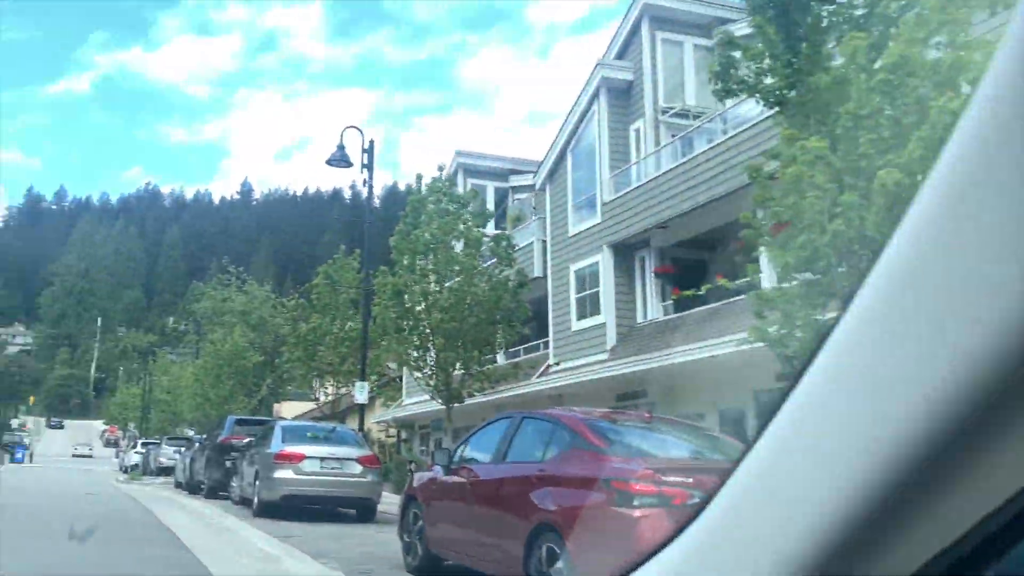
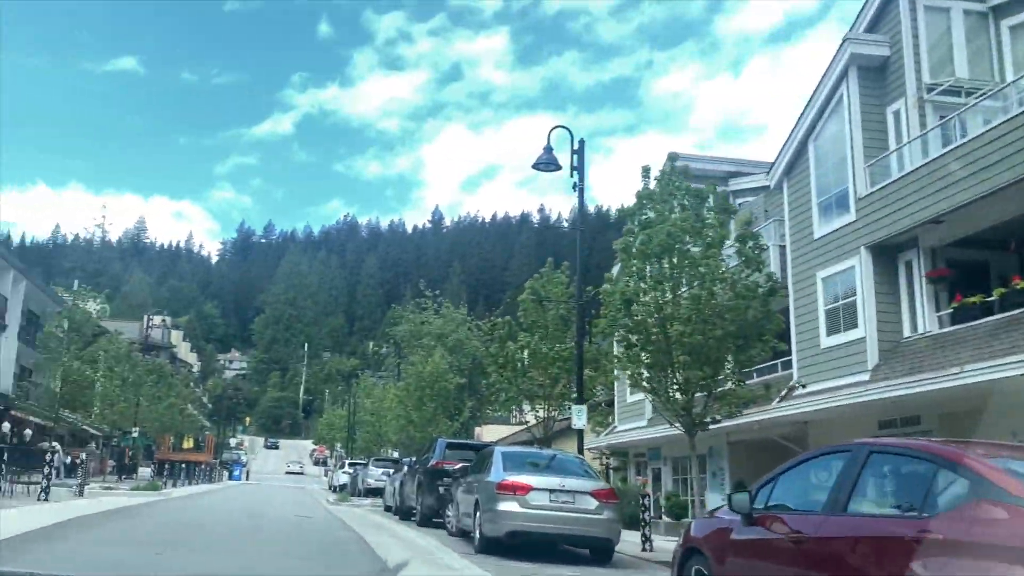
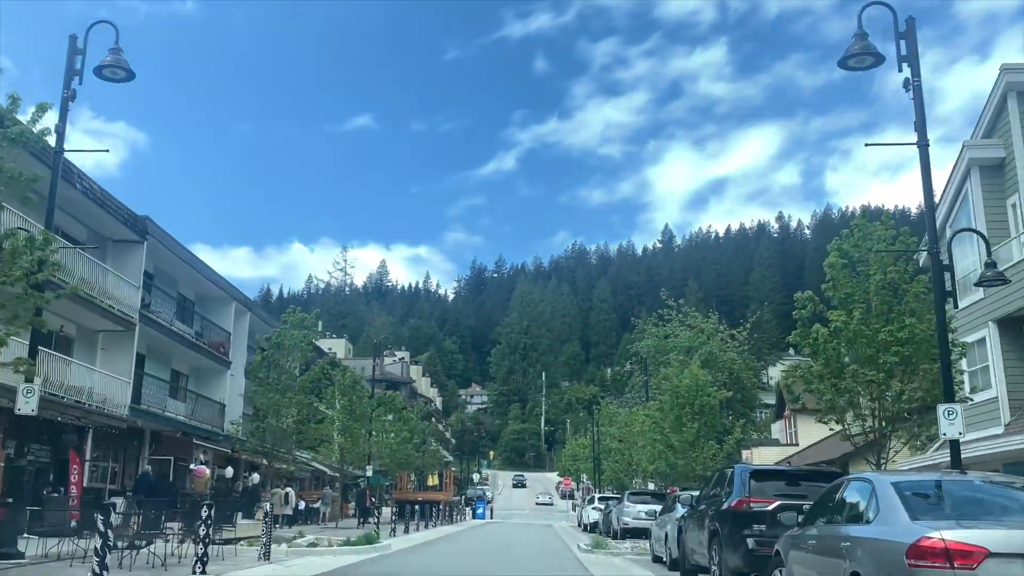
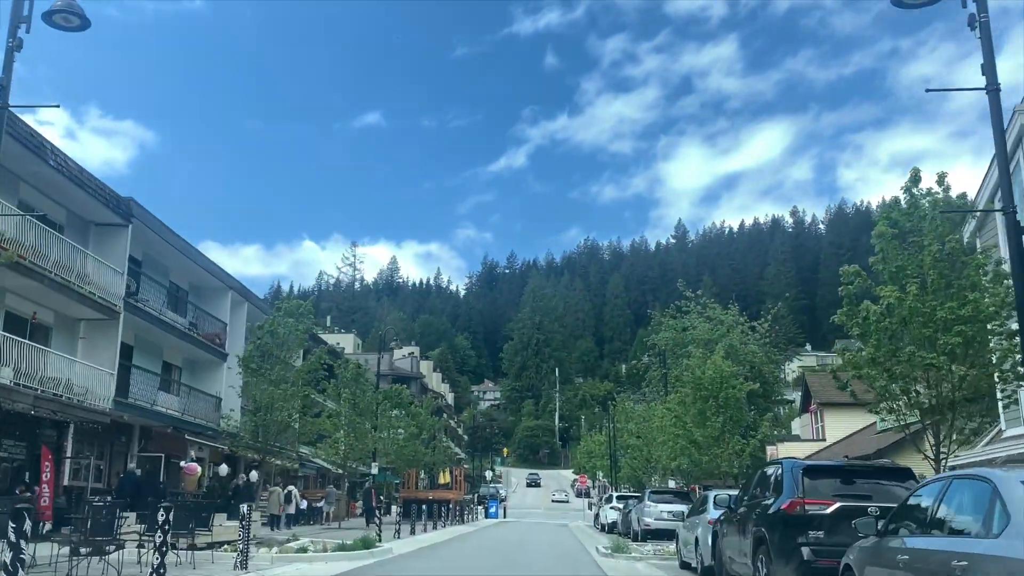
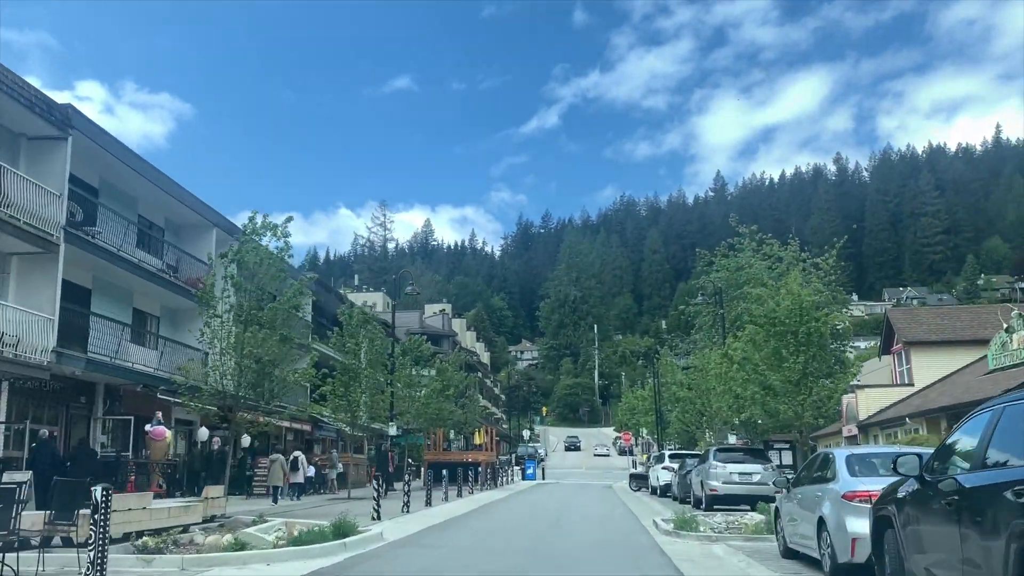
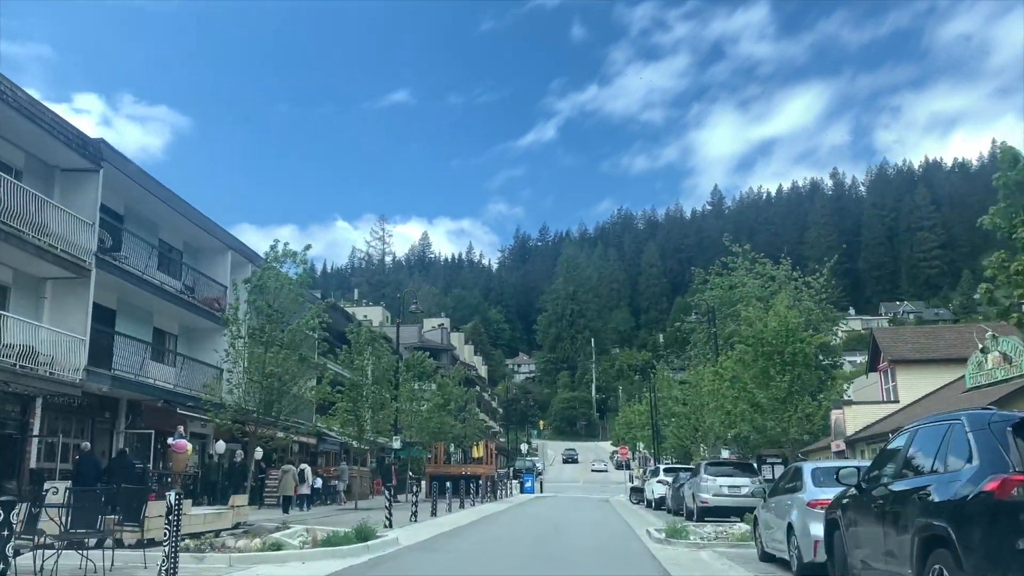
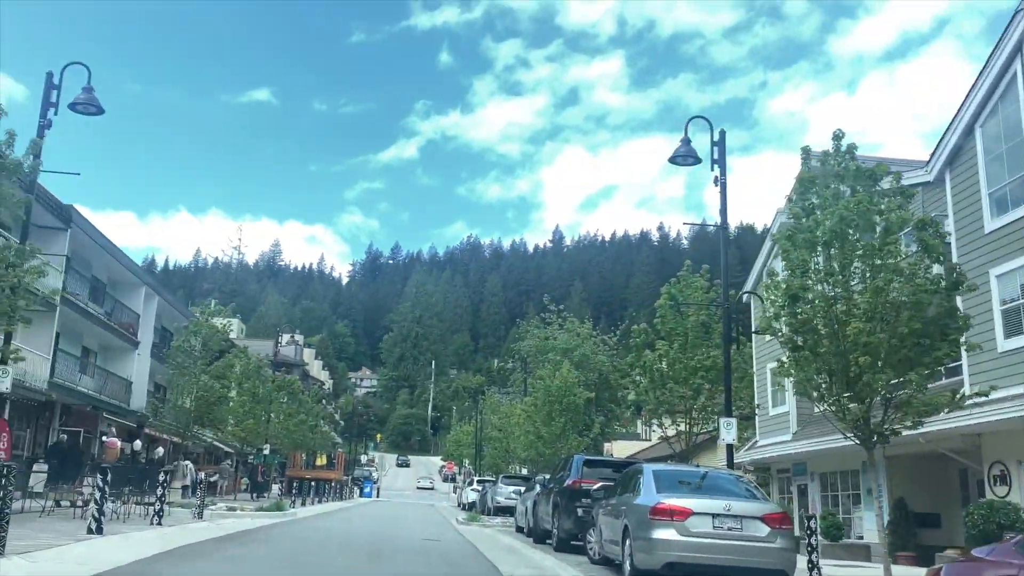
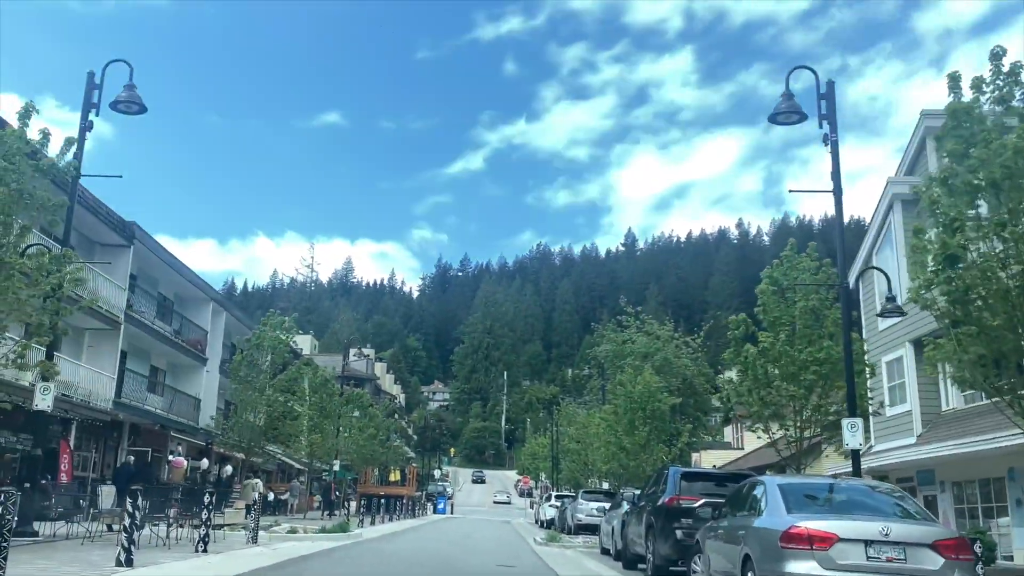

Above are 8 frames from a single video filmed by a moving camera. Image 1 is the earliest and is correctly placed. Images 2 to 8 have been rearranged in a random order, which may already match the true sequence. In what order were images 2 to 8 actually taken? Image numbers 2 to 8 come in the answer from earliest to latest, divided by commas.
2, 7, 8, 3, 4, 6, 5
